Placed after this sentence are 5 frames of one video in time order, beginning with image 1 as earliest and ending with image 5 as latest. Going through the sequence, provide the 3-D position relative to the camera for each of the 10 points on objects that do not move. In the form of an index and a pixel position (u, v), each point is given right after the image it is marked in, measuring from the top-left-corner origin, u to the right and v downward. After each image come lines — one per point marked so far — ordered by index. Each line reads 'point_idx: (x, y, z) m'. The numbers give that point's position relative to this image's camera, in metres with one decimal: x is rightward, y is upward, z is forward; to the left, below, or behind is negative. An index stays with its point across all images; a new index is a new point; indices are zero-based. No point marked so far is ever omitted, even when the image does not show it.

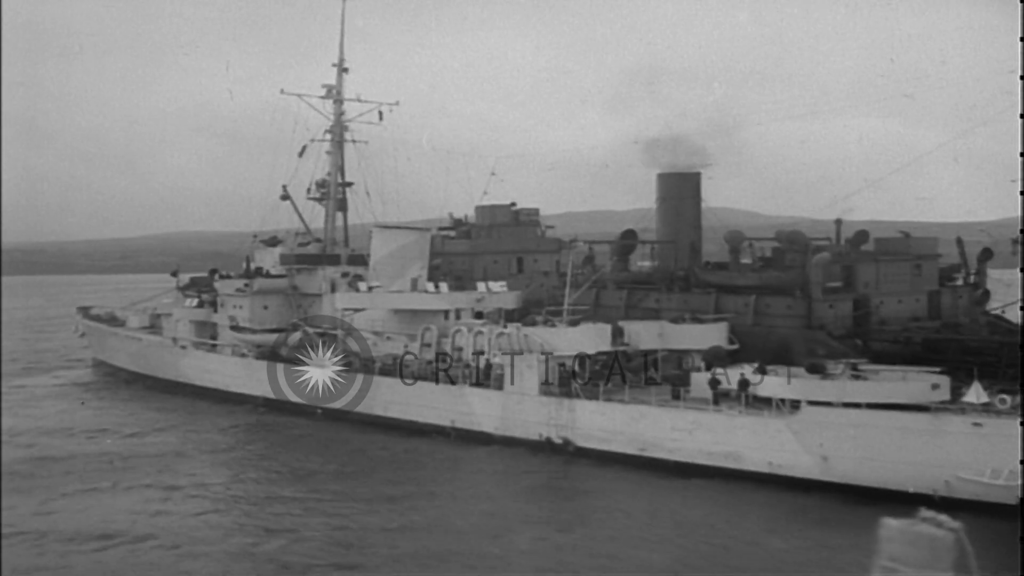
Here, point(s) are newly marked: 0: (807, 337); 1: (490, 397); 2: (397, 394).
0: (+2.8, -0.5, +8.5) m
1: (-0.2, -1.0, +8.0) m
2: (-1.1, -1.1, +8.8) m
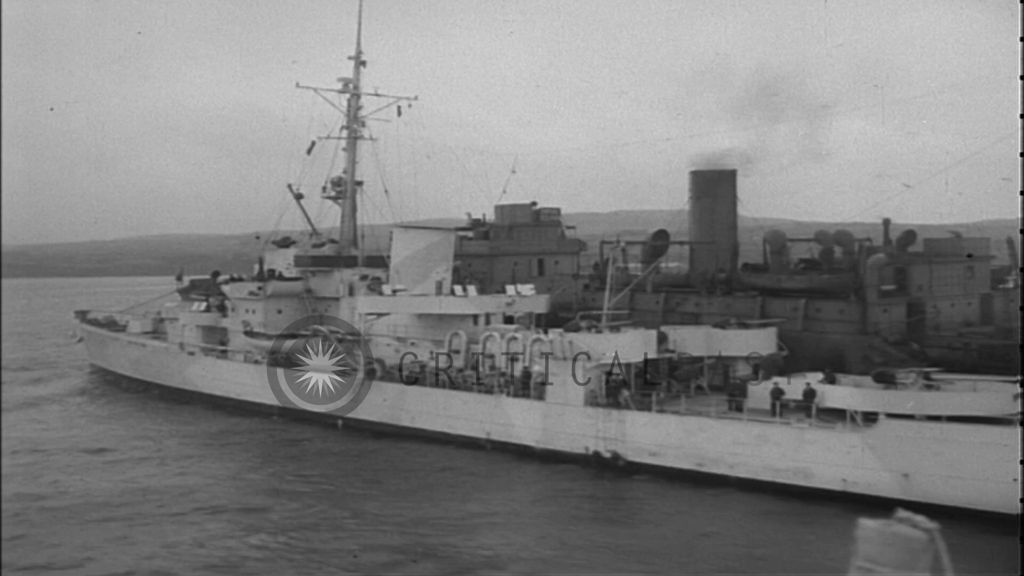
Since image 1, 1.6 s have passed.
0: (+3.2, -0.5, +8.1) m
1: (+0.1, -1.0, +7.5) m
2: (-0.8, -1.1, +8.3) m
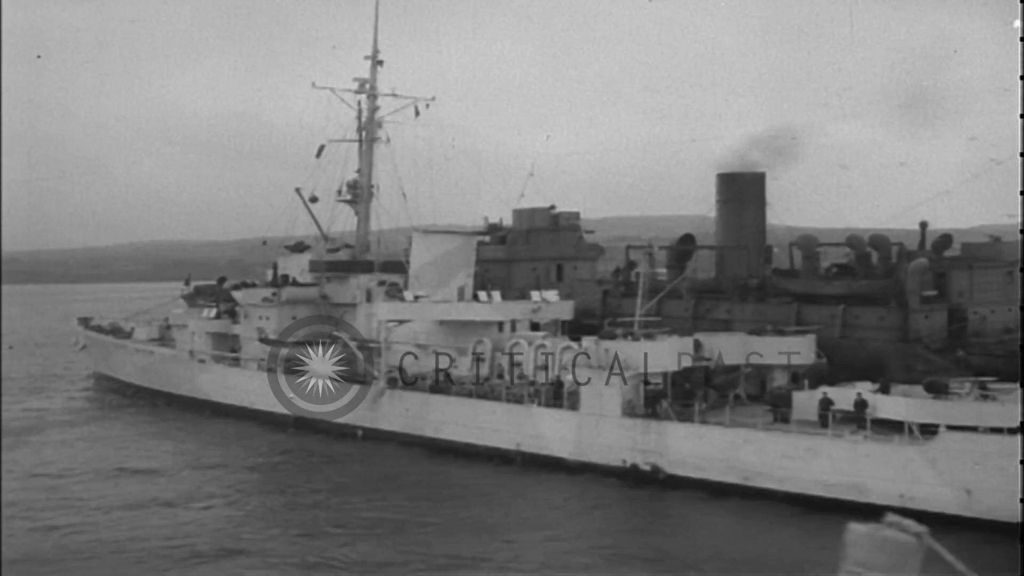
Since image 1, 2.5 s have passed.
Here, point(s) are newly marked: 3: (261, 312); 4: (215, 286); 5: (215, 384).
0: (+3.4, -0.6, +7.8) m
1: (+0.4, -1.1, +7.2) m
2: (-0.5, -1.1, +8.0) m
3: (-2.9, -0.3, +10.3) m
4: (-4.2, 0.0, +12.7) m
5: (-3.4, -1.1, +10.3) m
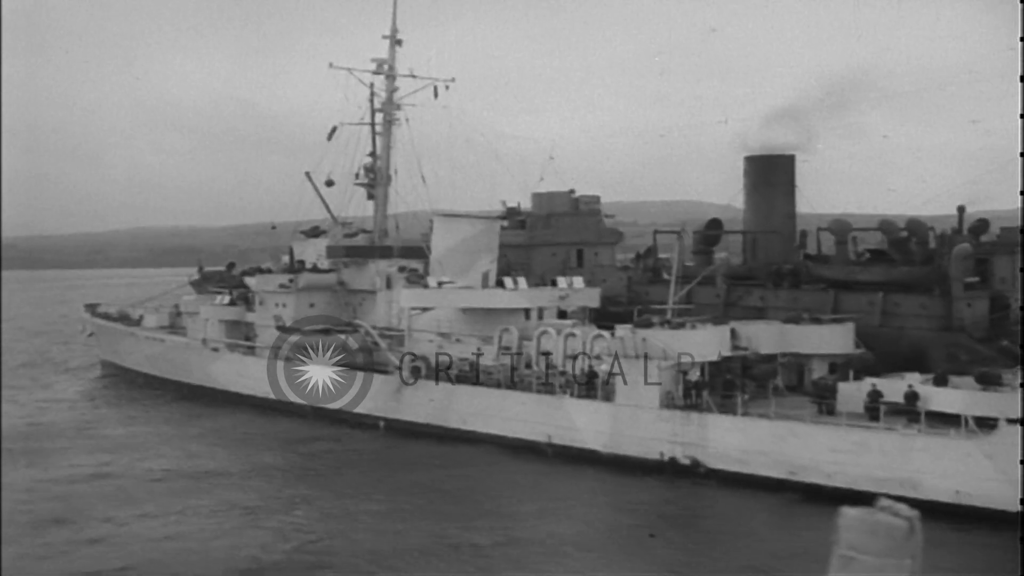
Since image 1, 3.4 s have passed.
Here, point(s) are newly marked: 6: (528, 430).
0: (+3.7, -0.5, +7.5) m
1: (+0.7, -1.0, +7.0) m
2: (-0.3, -1.0, +7.7) m
3: (-2.7, -0.1, +10.1) m
4: (-4.0, +0.2, +12.4) m
5: (-3.2, -1.0, +10.1) m
6: (+0.1, -1.2, +7.4) m
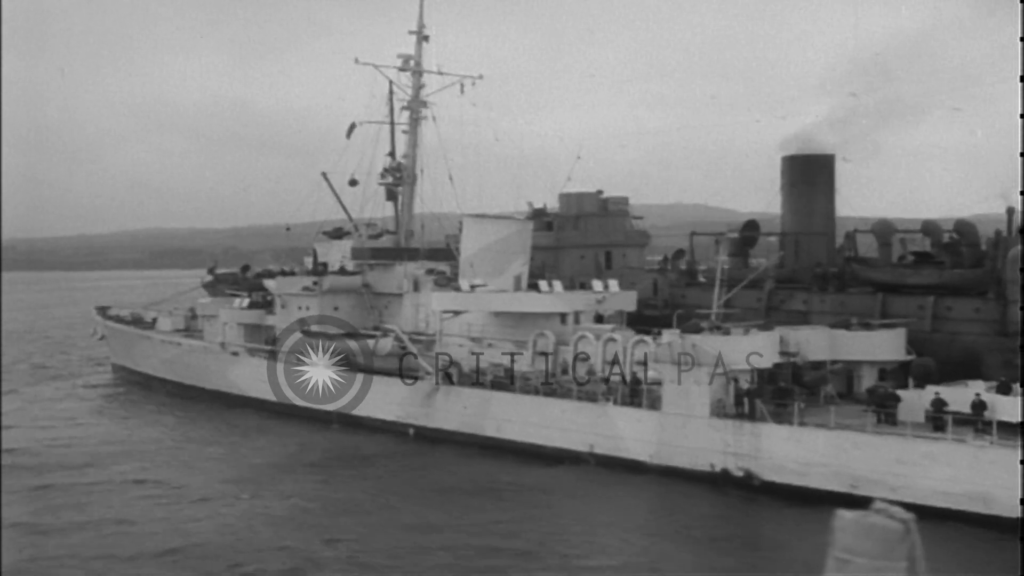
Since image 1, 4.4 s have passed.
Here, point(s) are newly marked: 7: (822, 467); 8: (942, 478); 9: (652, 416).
0: (+4.0, -0.5, +7.3) m
1: (+1.0, -1.0, +6.7) m
2: (0.0, -1.0, +7.5) m
3: (-2.4, -0.2, +9.8) m
4: (-3.7, +0.2, +12.1) m
5: (-2.9, -1.0, +9.8) m
6: (+0.4, -1.2, +7.1) m
7: (+2.1, -1.2, +6.0) m
8: (+2.7, -1.2, +5.6) m
9: (+1.0, -1.0, +6.7) m
